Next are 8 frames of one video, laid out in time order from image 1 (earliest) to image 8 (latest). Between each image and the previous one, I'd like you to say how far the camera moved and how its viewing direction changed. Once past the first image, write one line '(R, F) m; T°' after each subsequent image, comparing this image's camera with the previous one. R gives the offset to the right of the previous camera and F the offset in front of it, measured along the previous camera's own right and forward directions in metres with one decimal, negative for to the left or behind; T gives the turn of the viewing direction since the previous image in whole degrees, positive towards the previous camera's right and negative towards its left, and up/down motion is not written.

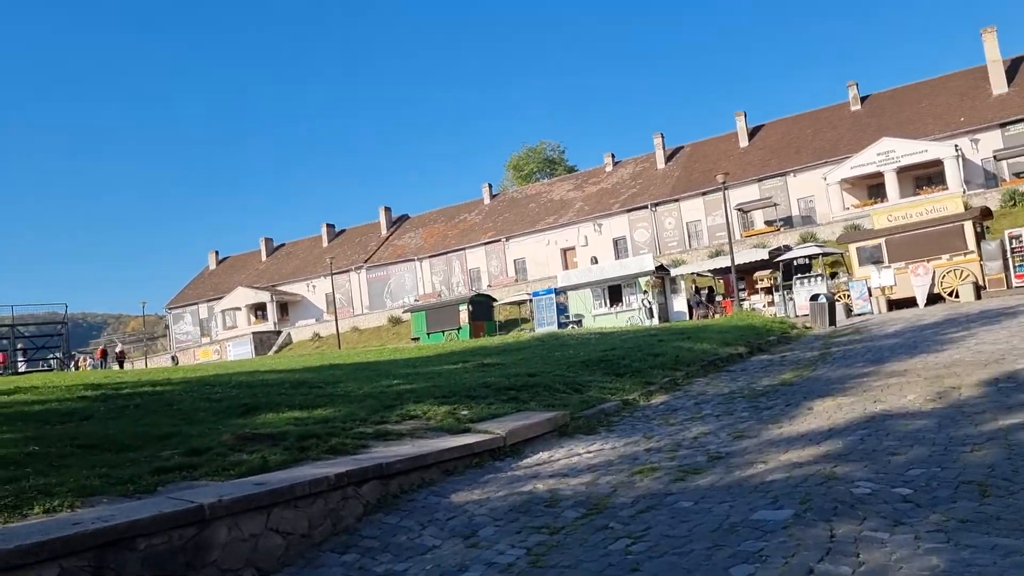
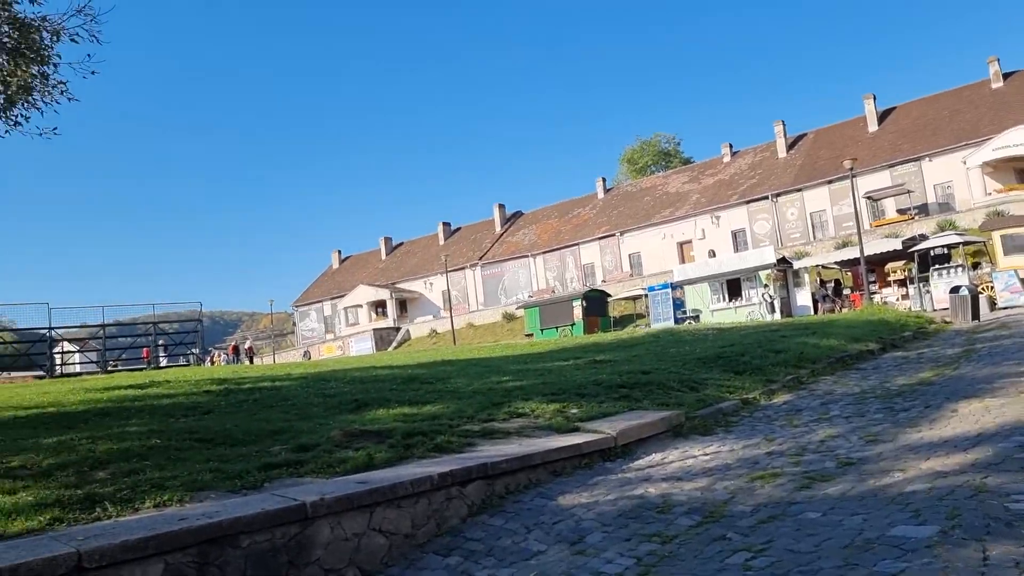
(+0.1, +0.3) m; -8°
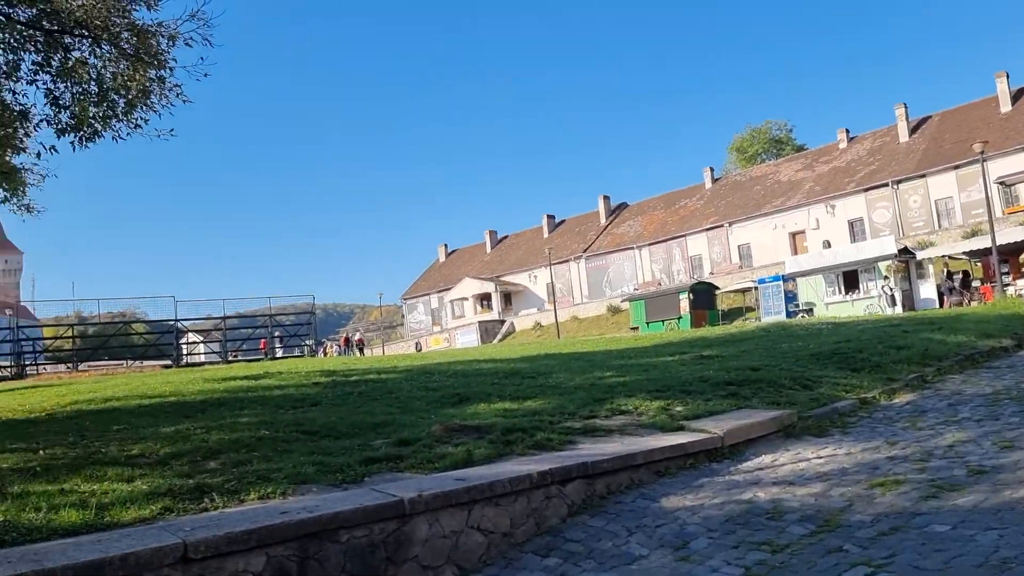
(0.0, +0.2) m; -7°
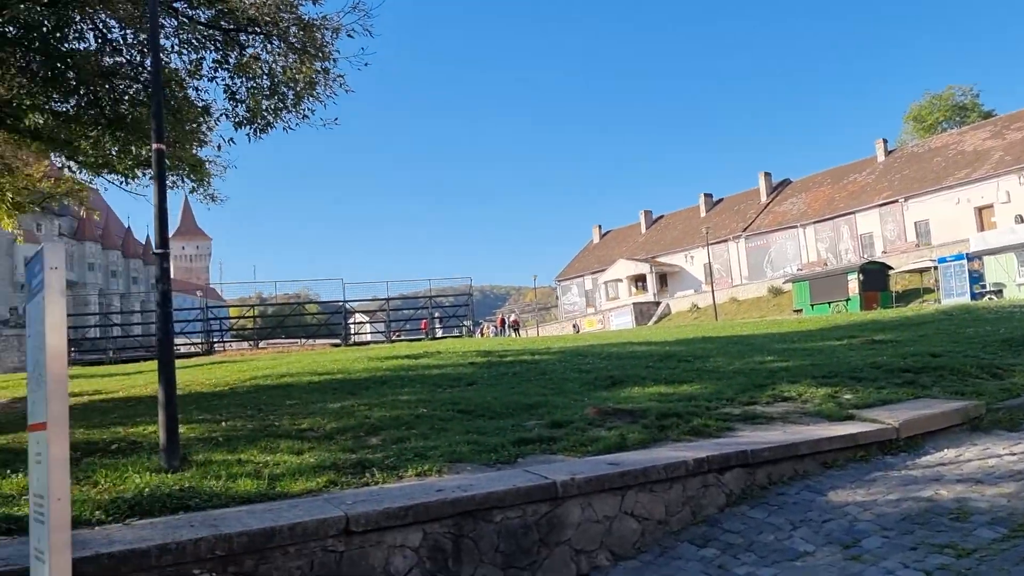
(0.0, +0.1) m; -11°
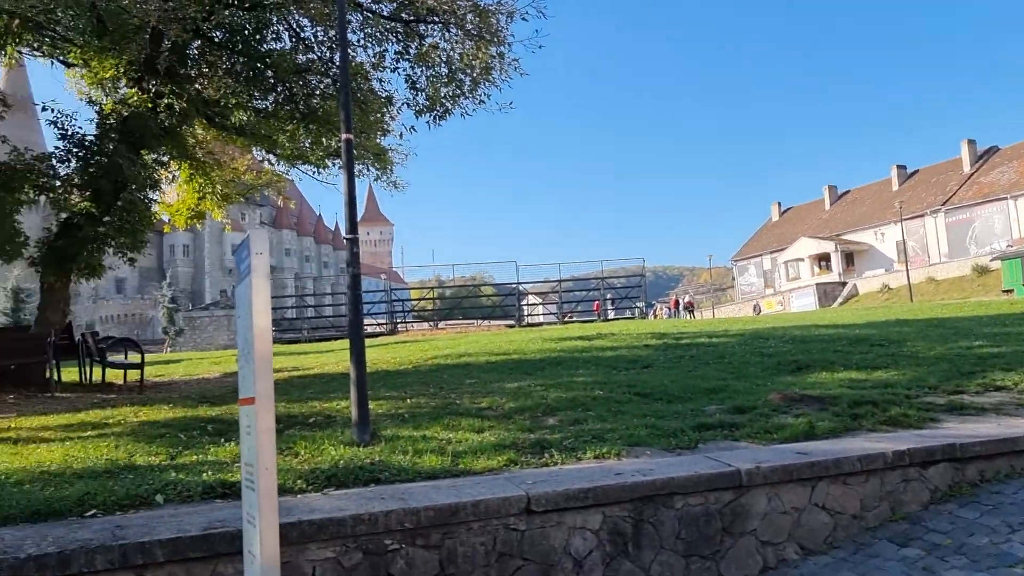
(-0.1, +0.1) m; -12°
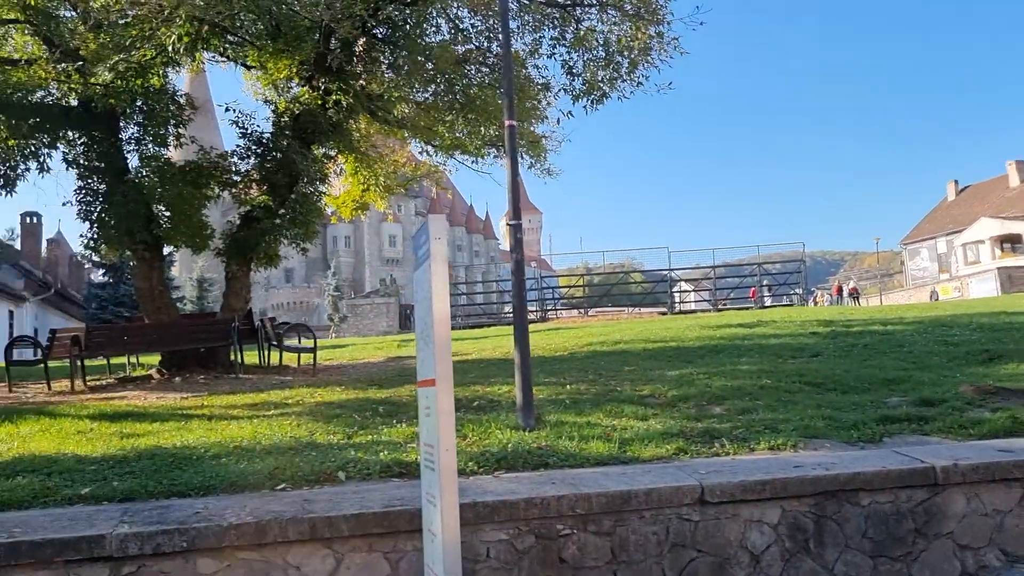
(-0.1, +0.1) m; -10°
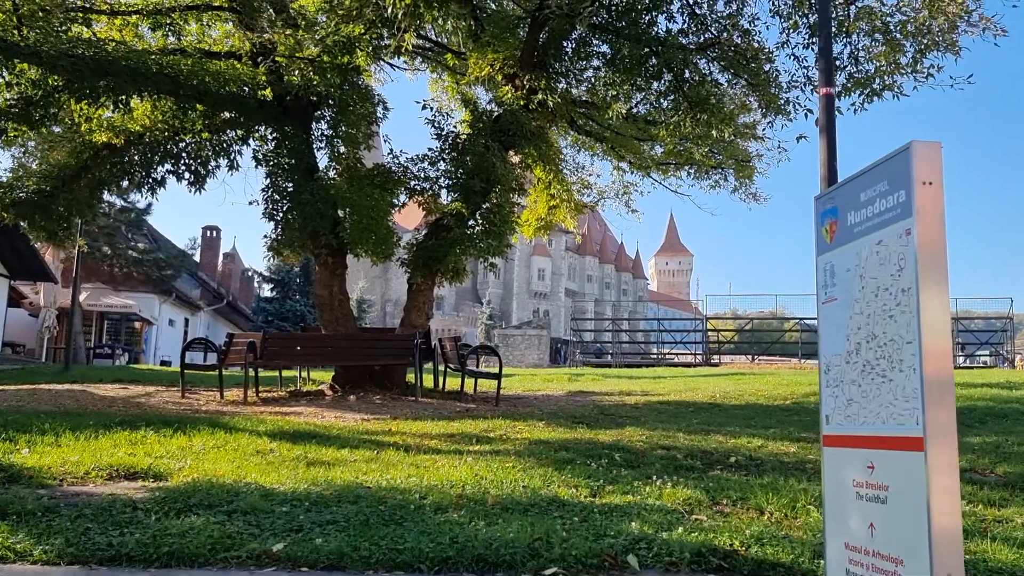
(-1.1, +1.7) m; -10°
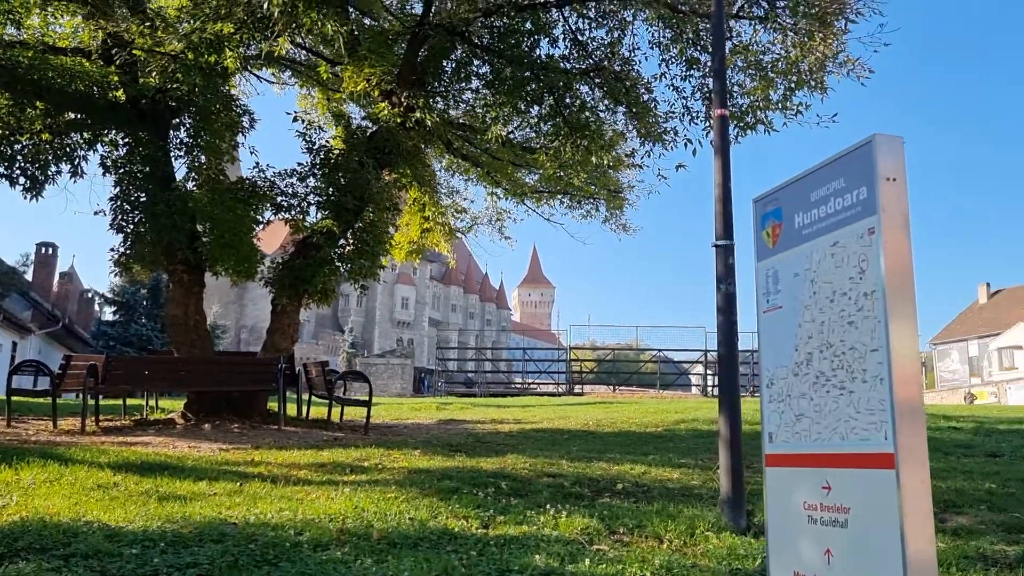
(-0.2, +0.4) m; +9°
